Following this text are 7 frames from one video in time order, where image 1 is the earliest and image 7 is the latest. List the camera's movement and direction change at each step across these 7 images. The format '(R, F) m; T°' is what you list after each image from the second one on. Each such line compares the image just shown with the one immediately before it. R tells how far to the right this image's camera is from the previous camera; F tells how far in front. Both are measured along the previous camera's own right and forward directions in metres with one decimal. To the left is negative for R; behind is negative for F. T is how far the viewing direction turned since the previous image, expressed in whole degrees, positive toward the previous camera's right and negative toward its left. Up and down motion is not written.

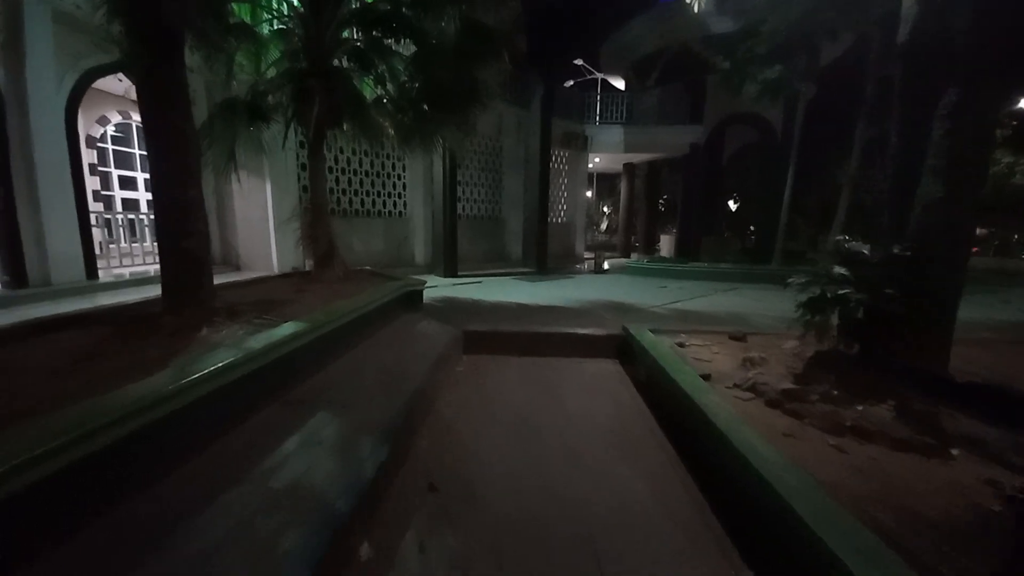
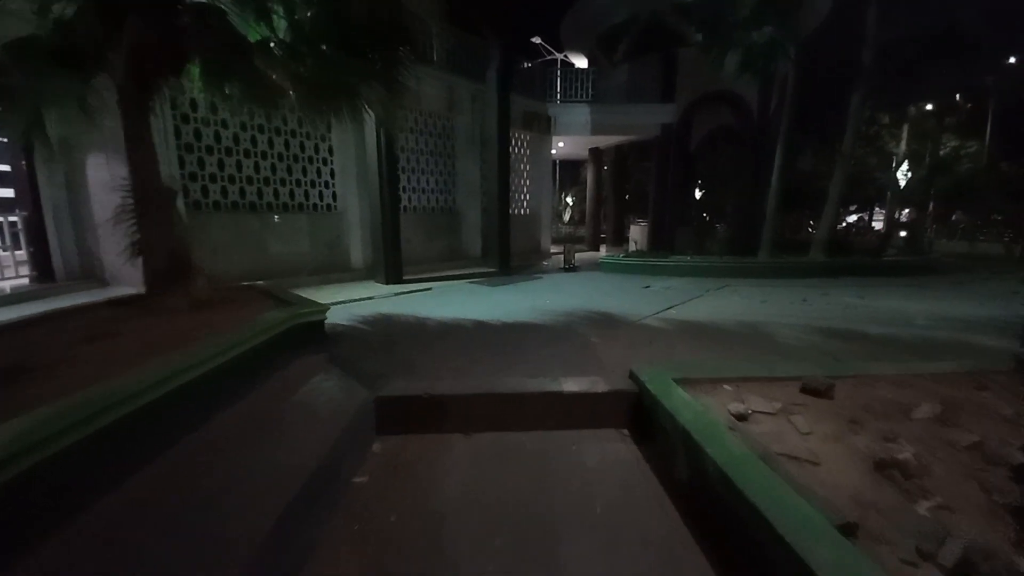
(+0.1, +1.5) m; +5°
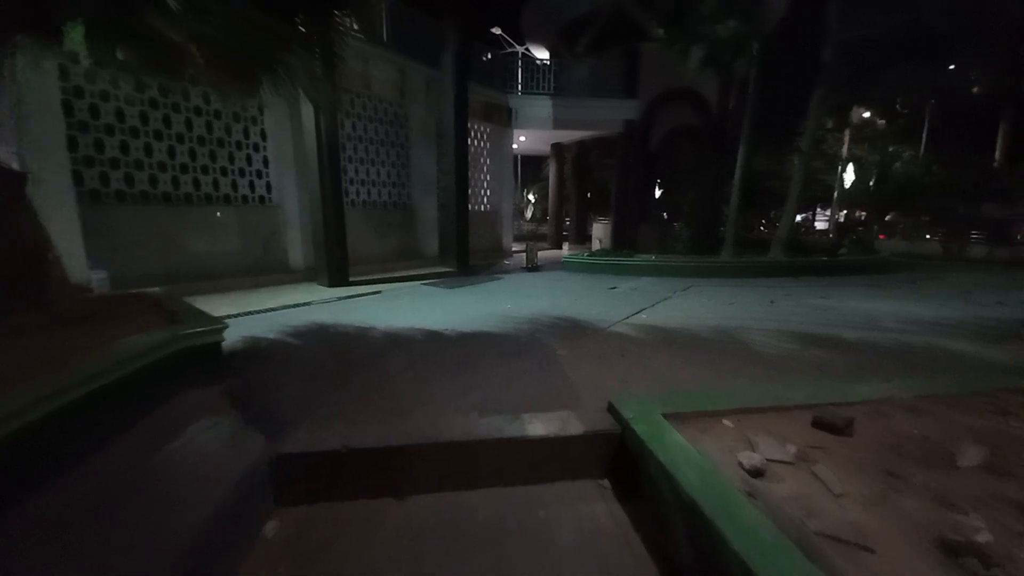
(+0.1, +0.6) m; +5°
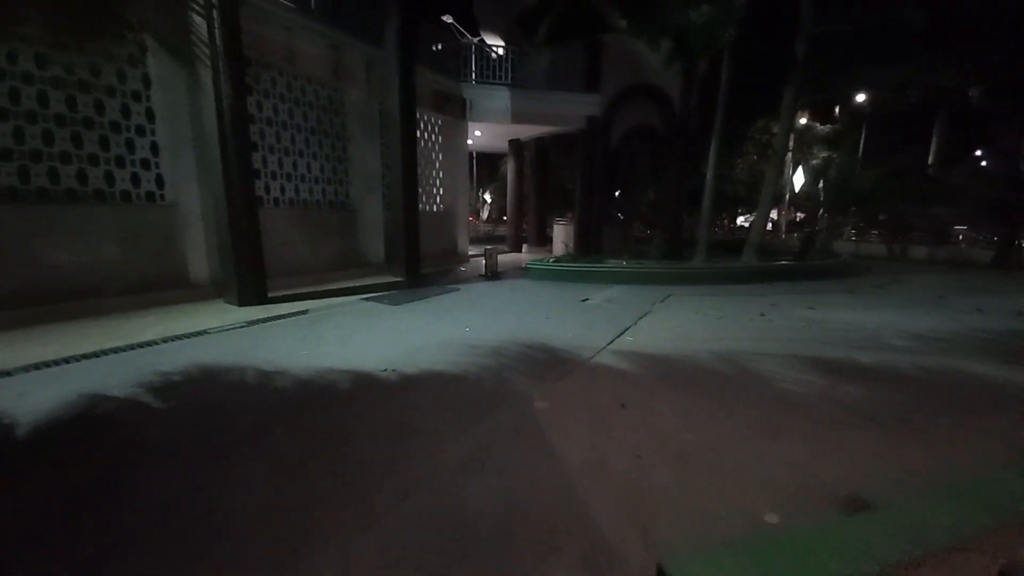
(0.0, +1.0) m; +6°
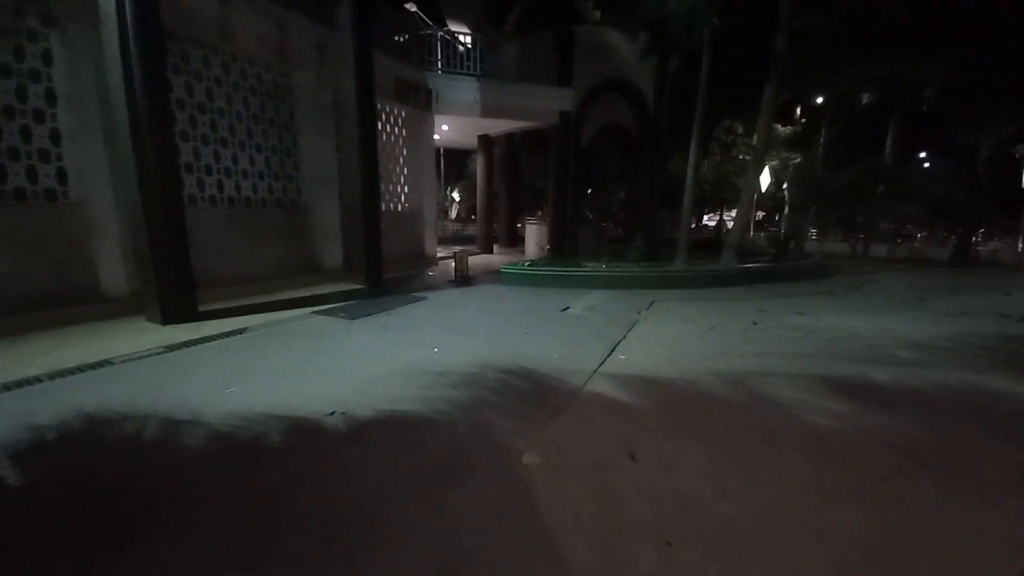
(-0.1, +0.6) m; +4°
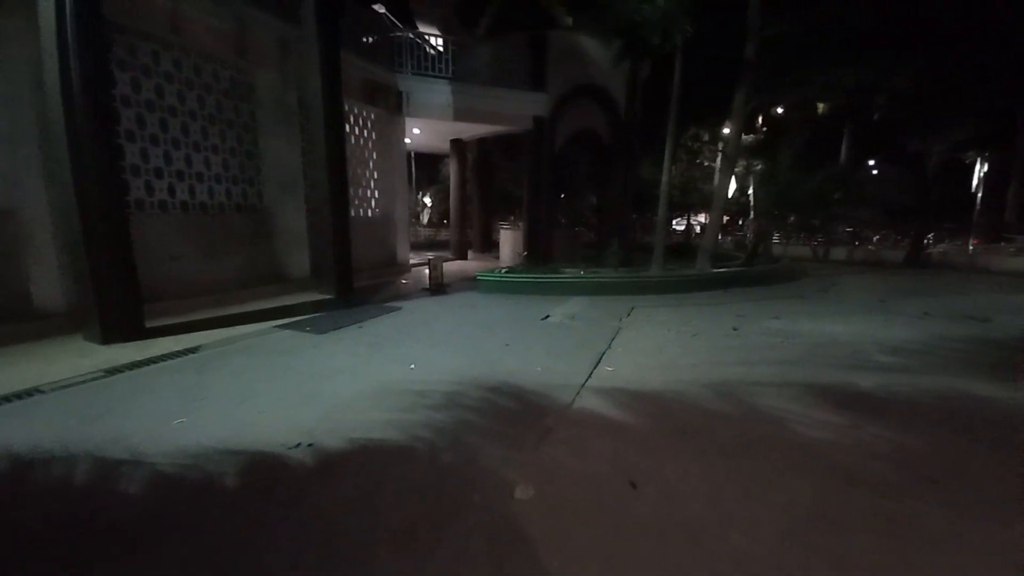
(-0.1, +0.2) m; +4°
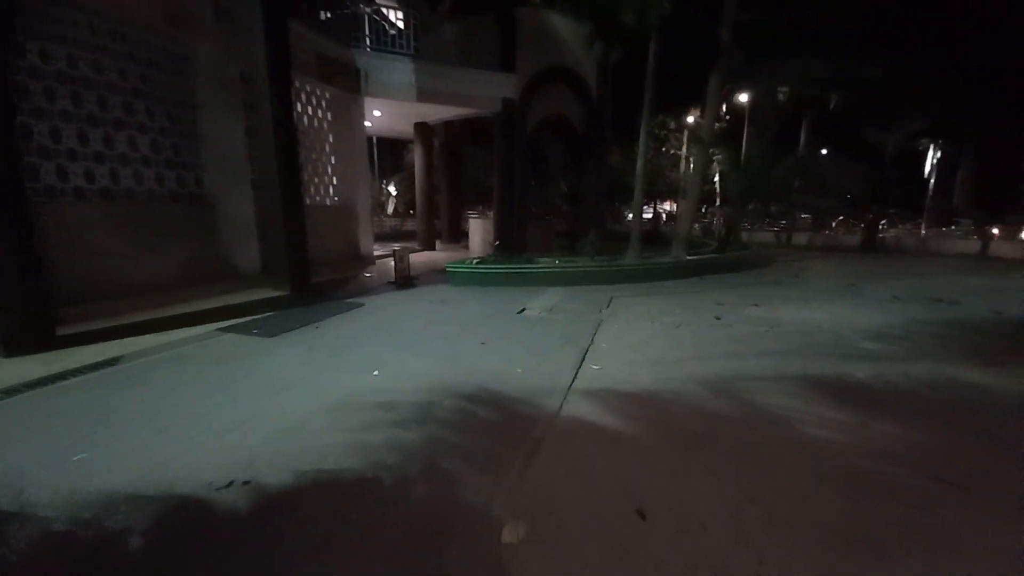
(-0.1, +0.4) m; +4°
